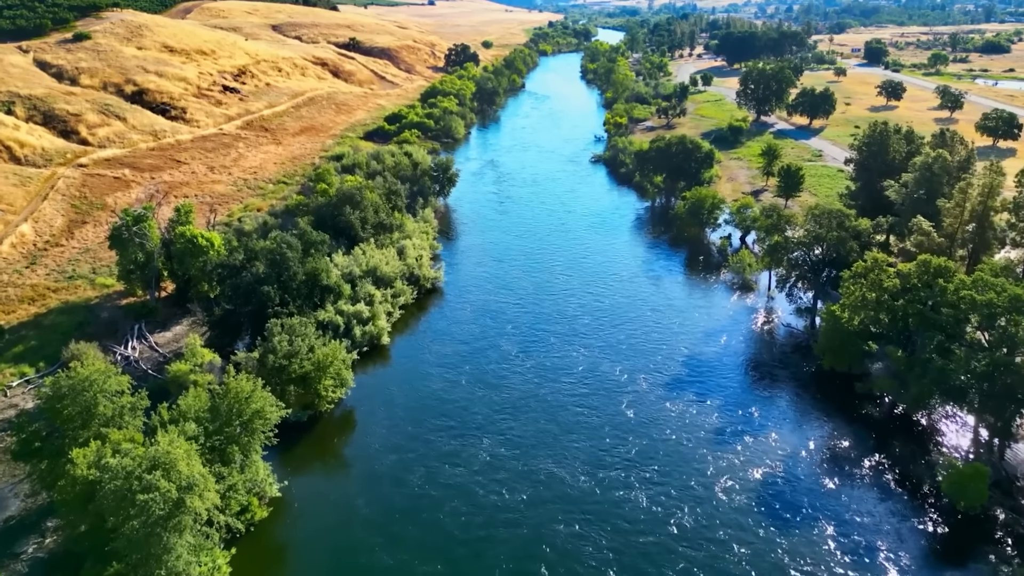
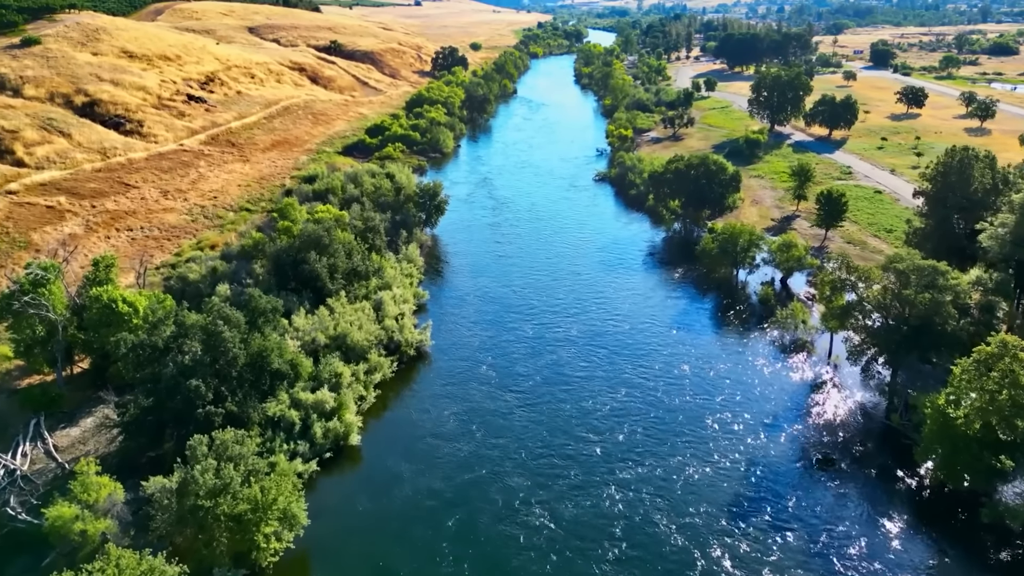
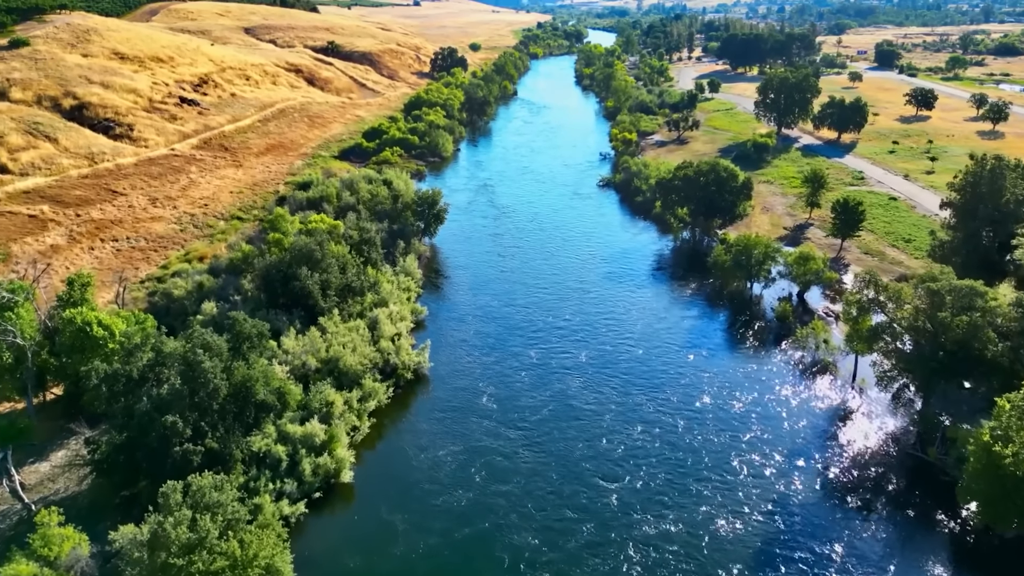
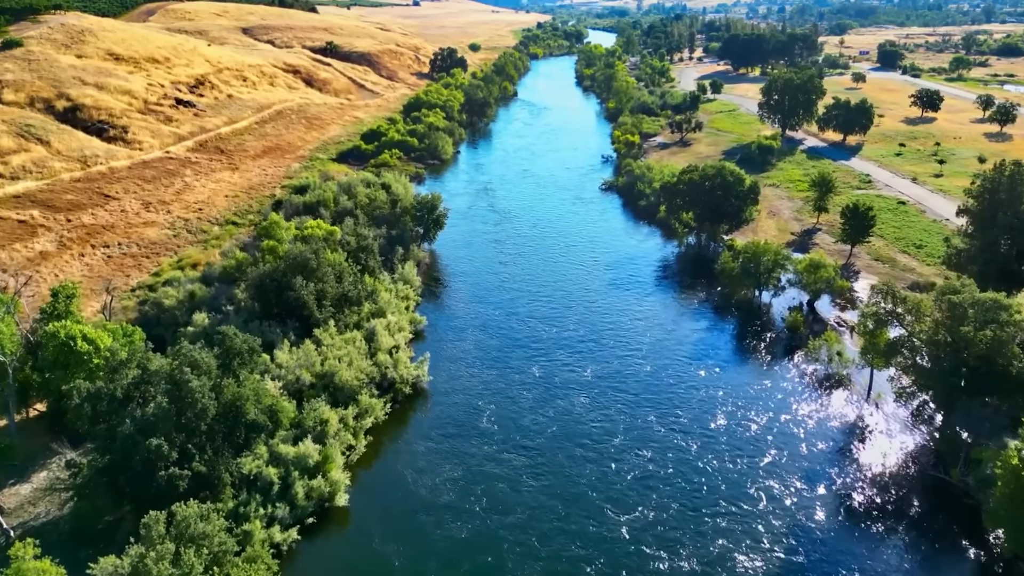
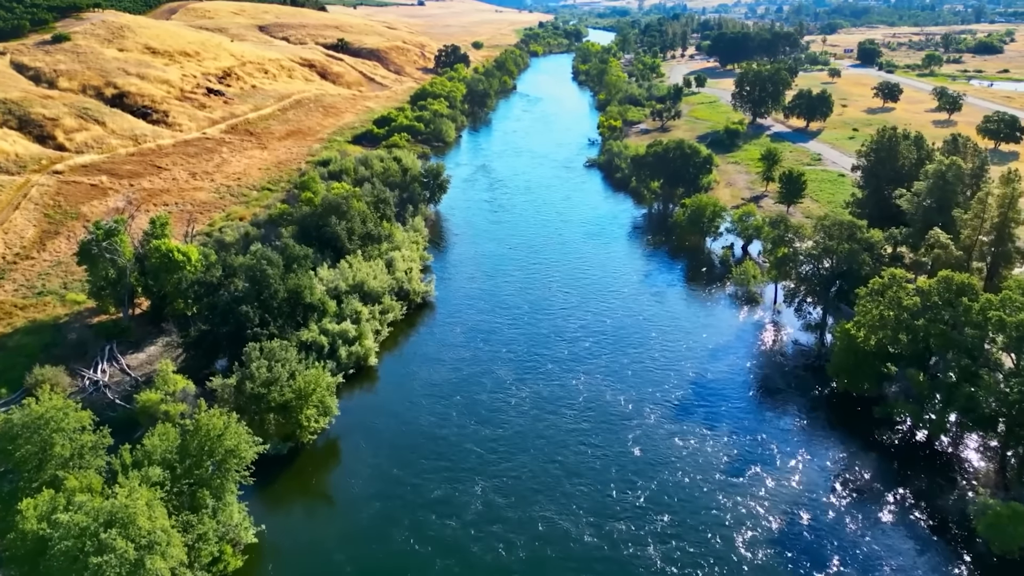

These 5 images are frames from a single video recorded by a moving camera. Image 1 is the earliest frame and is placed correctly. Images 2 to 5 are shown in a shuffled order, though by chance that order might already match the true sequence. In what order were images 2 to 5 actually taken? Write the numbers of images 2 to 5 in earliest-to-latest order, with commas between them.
5, 2, 3, 4
